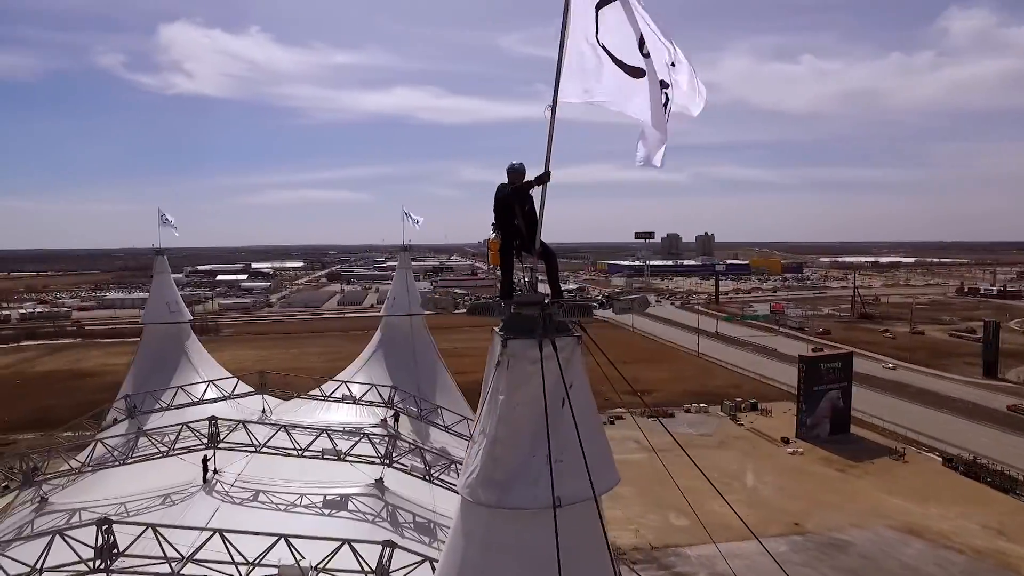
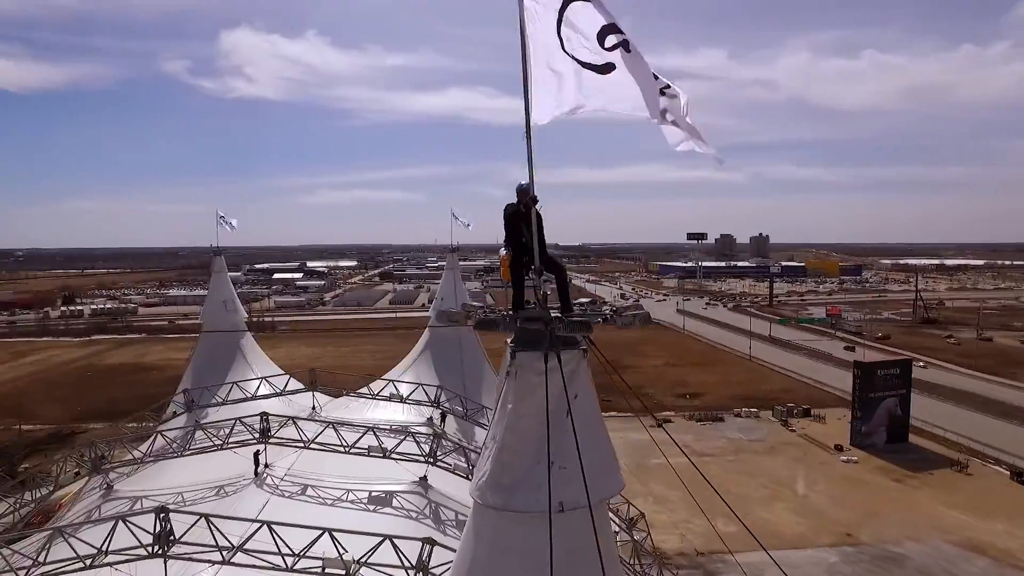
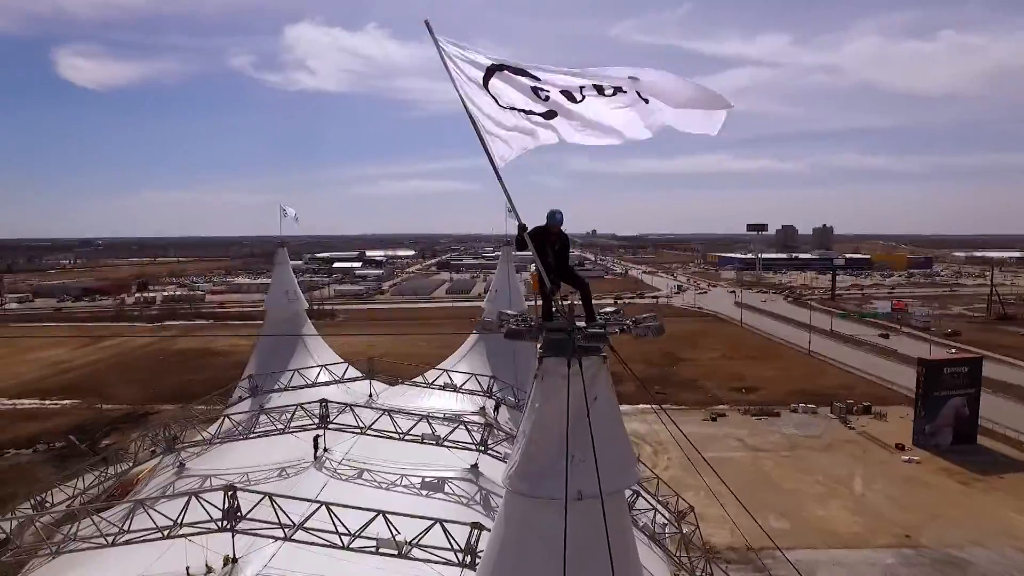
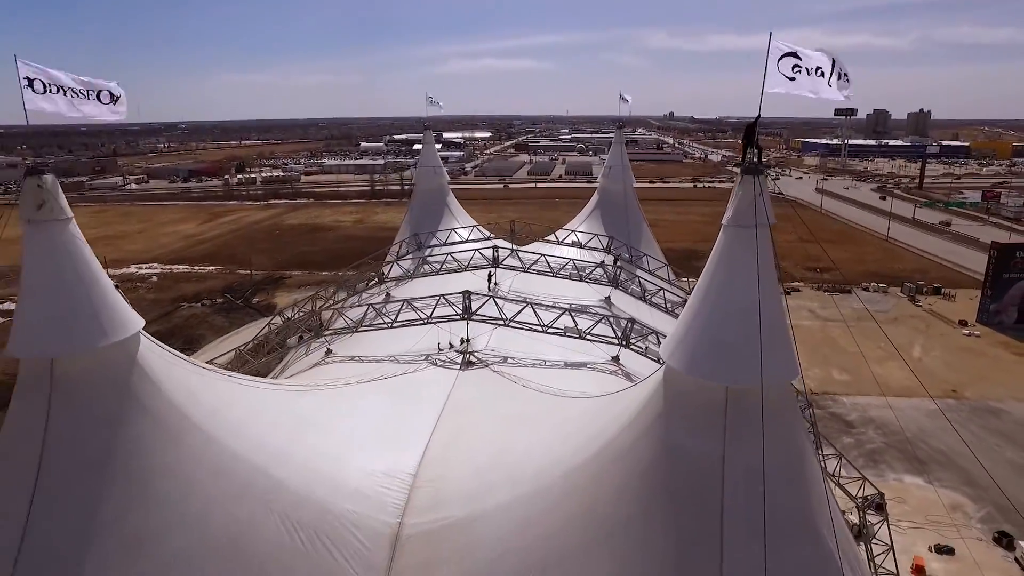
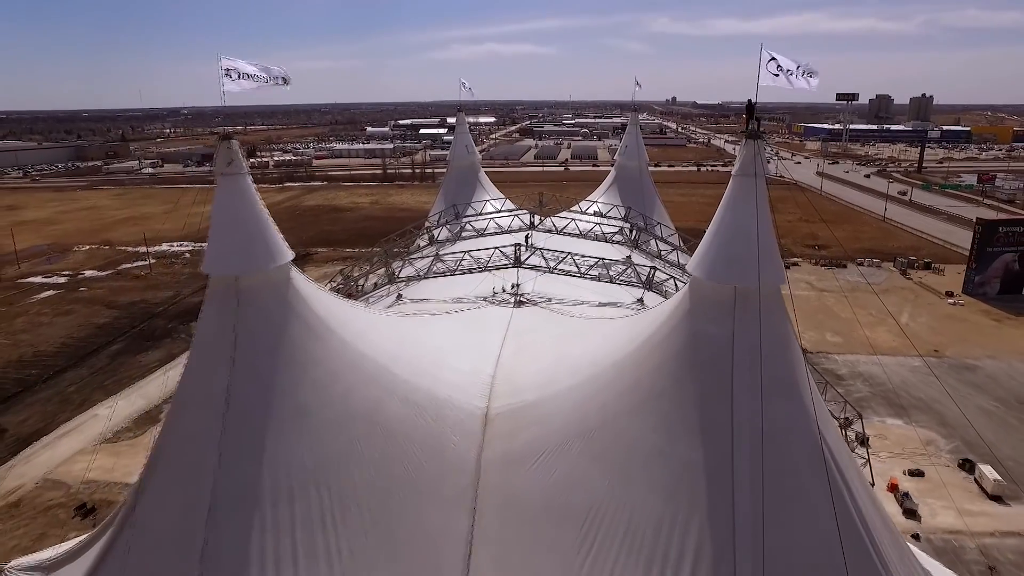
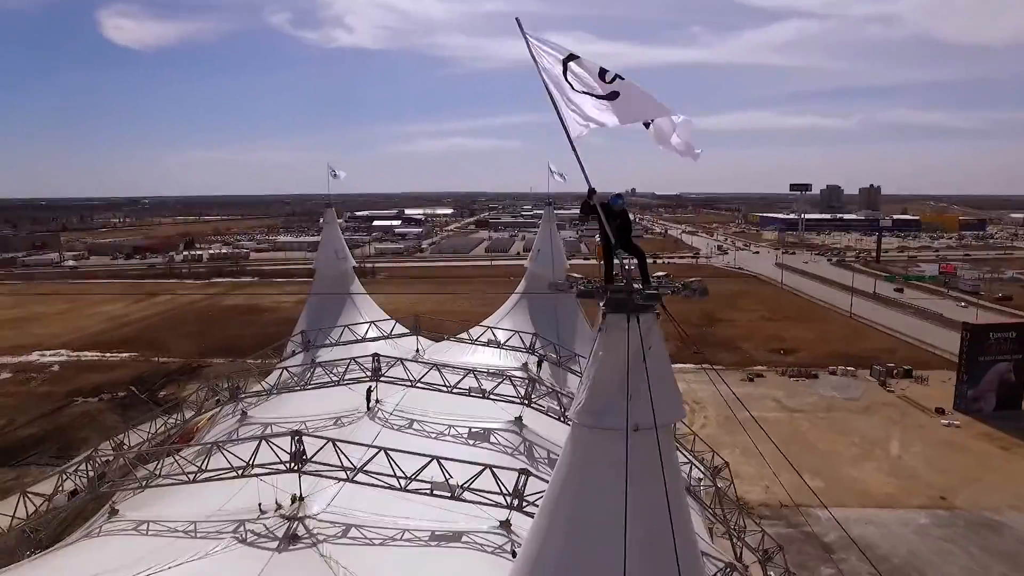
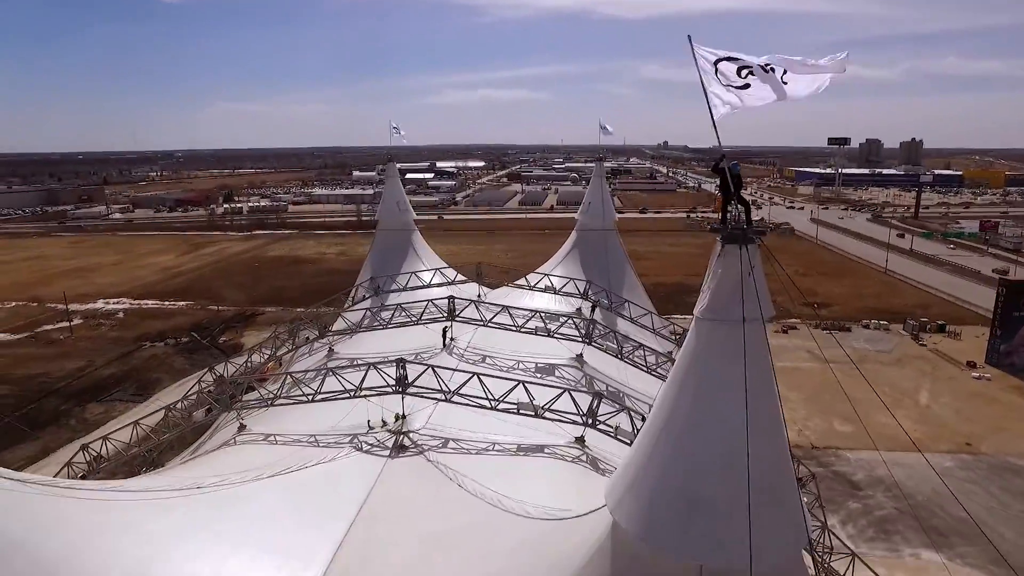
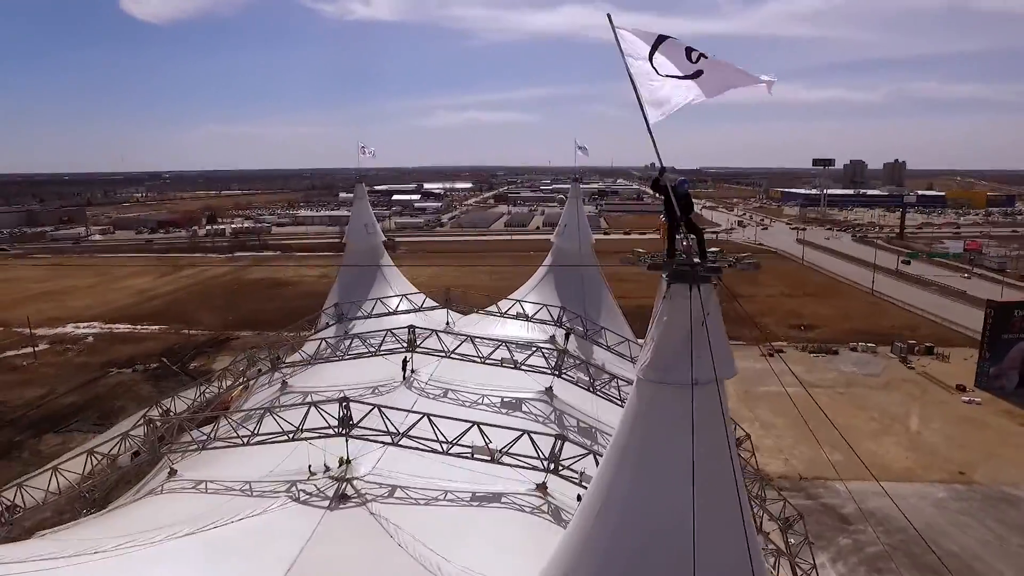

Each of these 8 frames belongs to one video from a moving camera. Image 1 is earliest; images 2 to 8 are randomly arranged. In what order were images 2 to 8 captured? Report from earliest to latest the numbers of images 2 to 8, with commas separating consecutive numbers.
2, 3, 6, 8, 7, 4, 5
